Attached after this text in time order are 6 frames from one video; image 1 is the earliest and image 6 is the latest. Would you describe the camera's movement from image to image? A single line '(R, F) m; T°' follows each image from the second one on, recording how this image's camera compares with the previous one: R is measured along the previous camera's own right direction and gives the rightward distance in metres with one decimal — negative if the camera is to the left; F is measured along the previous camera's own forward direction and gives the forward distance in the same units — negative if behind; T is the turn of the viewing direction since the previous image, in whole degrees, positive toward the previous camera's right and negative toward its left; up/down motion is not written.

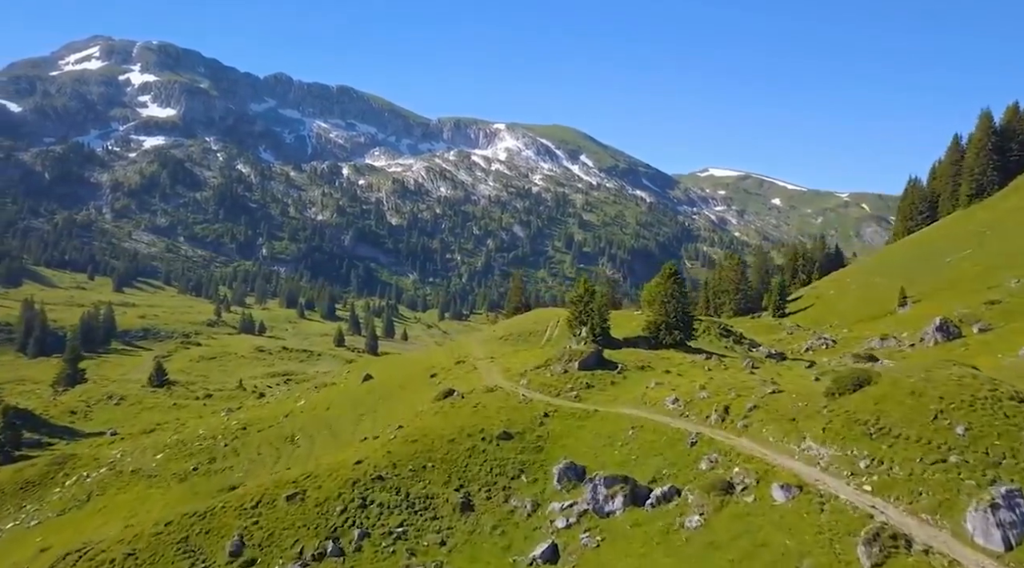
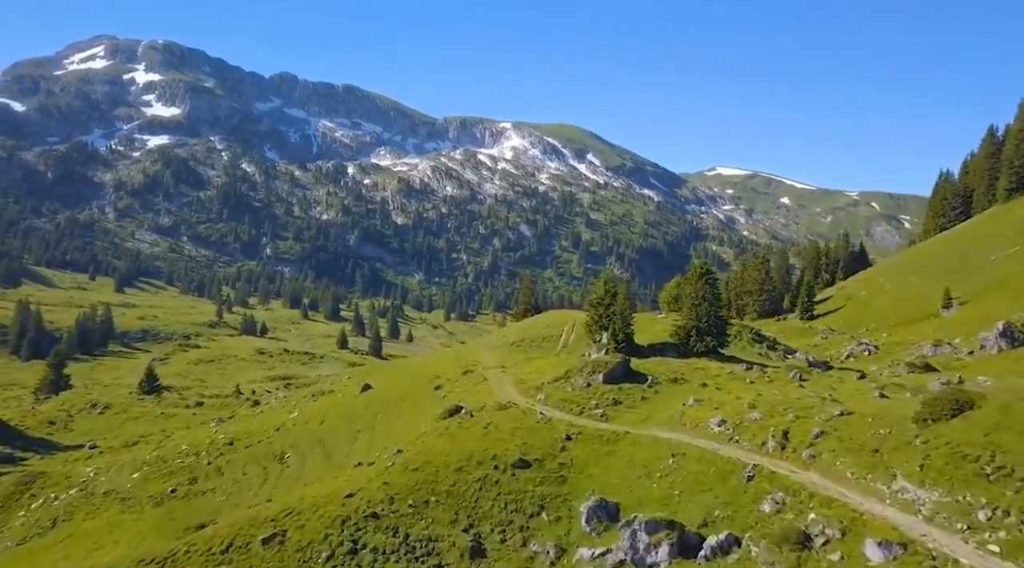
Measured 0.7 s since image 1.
(-0.6, +9.0) m; 0°
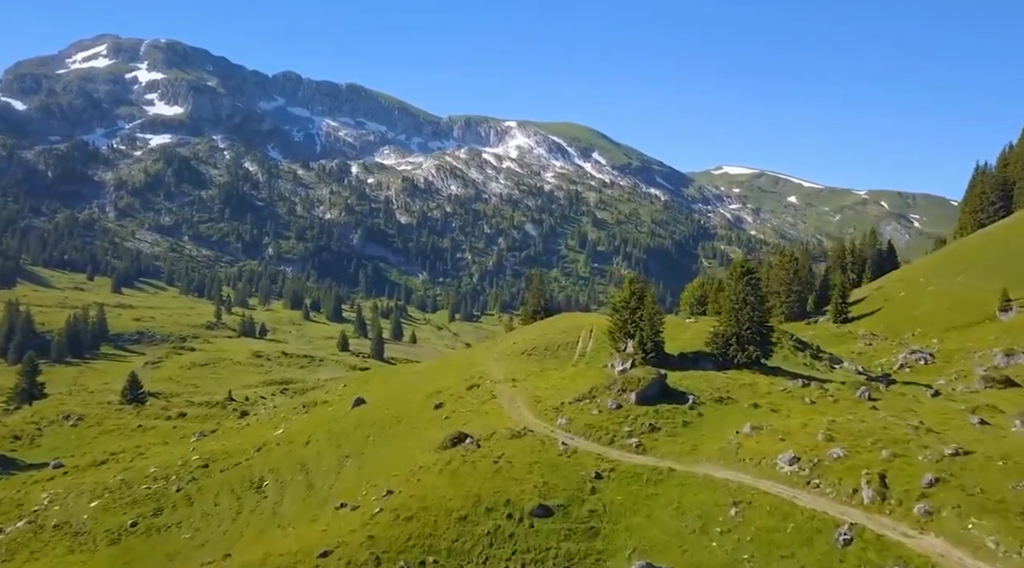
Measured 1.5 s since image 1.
(-0.5, +10.7) m; 0°
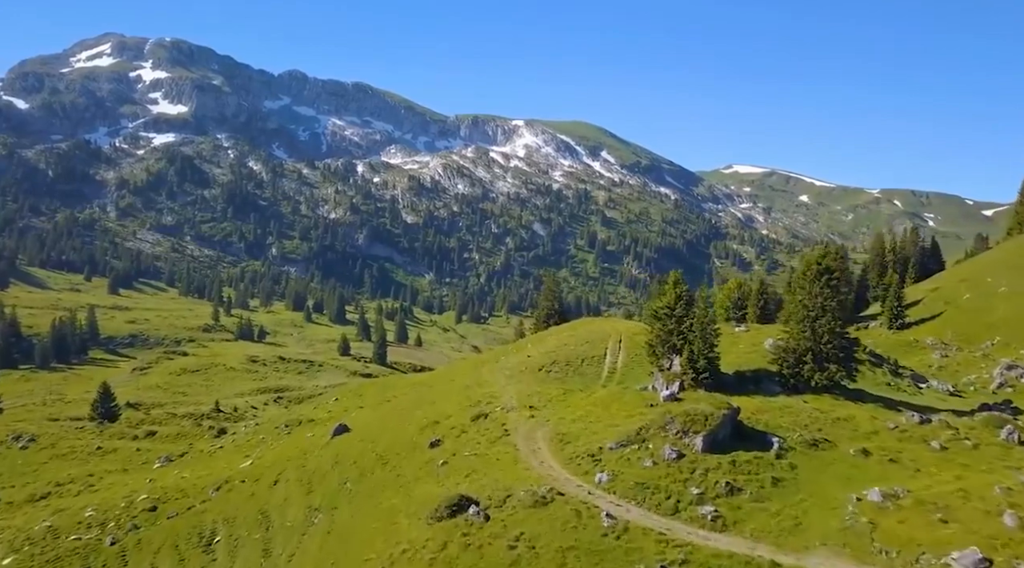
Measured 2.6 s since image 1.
(-0.5, +15.0) m; 0°
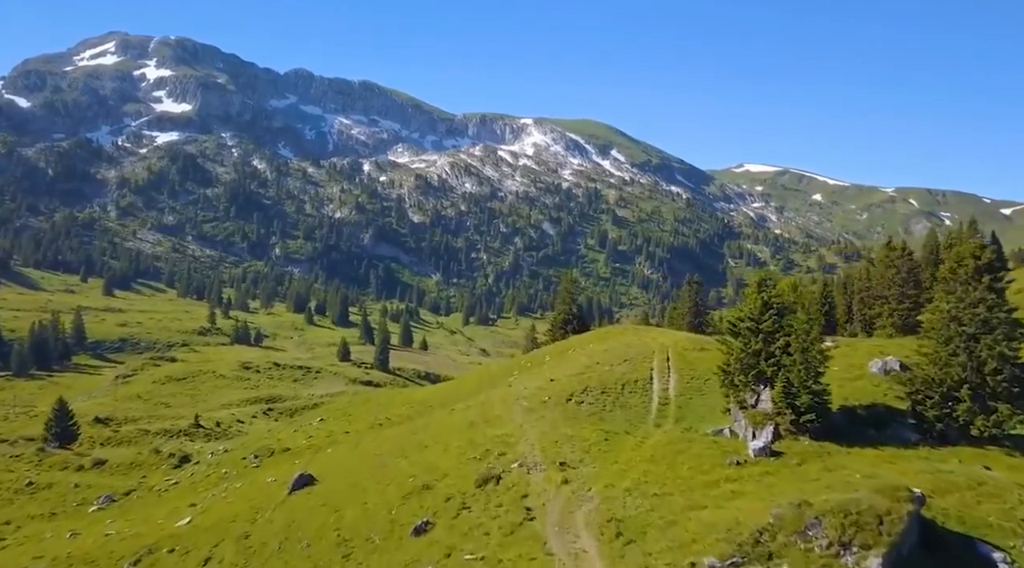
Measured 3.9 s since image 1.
(-0.6, +17.5) m; 0°
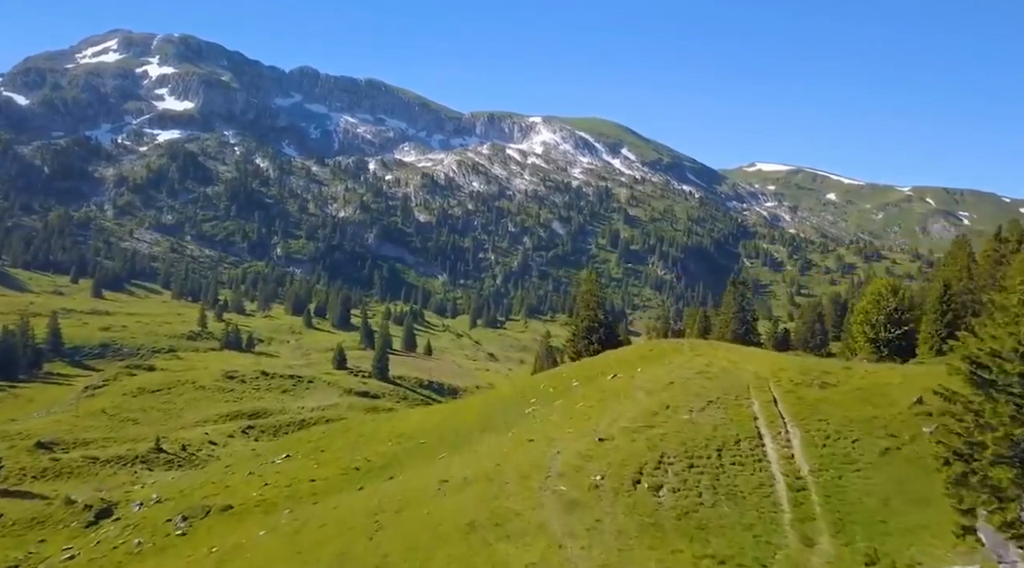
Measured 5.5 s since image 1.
(-0.6, +22.4) m; 0°
